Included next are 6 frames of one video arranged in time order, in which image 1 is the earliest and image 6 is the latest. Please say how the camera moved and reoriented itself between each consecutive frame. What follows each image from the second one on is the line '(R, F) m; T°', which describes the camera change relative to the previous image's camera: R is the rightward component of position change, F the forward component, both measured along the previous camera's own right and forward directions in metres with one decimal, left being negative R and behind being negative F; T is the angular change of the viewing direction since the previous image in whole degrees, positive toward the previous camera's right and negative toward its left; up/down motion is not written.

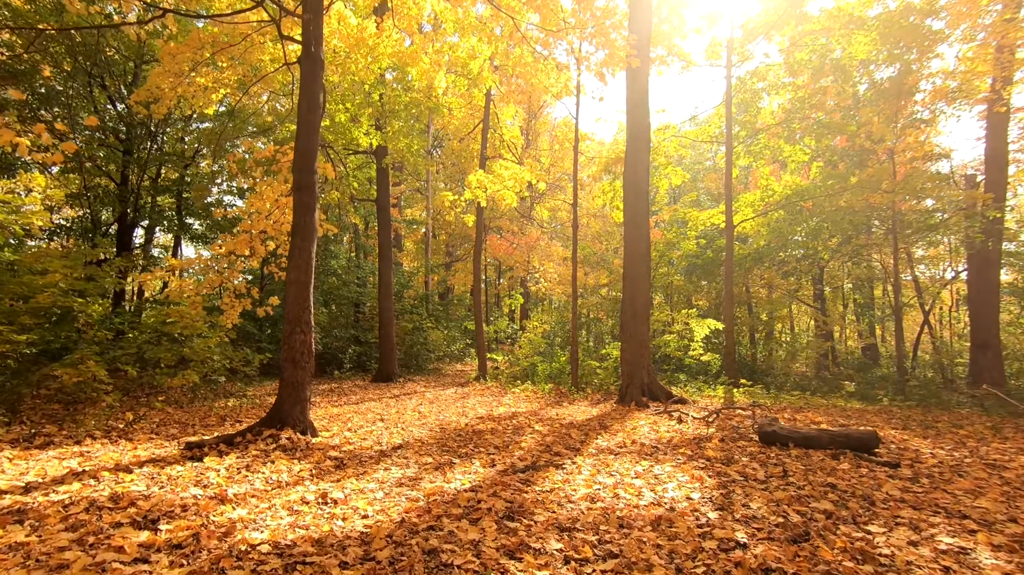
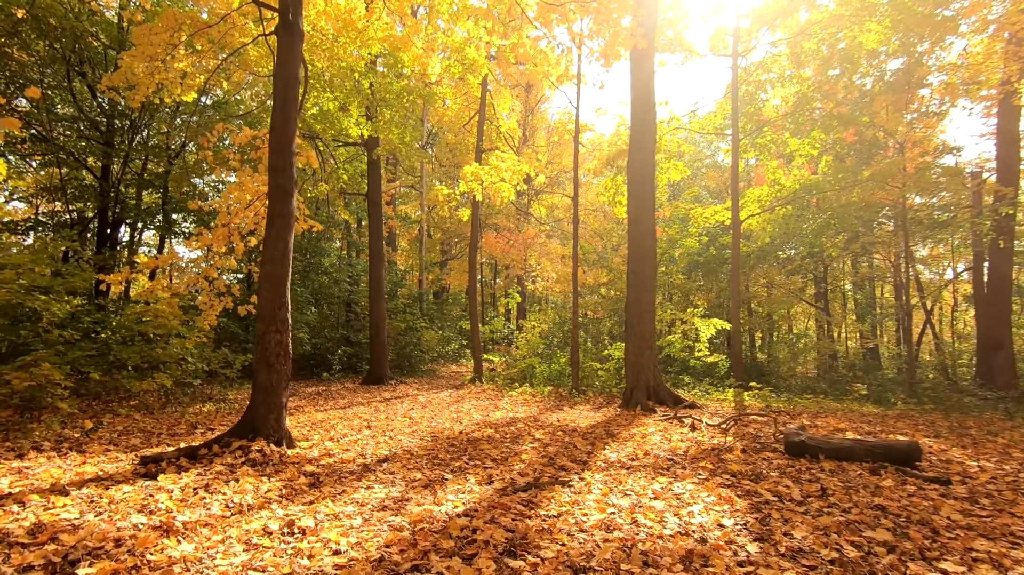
(0.0, +0.5) m; 0°
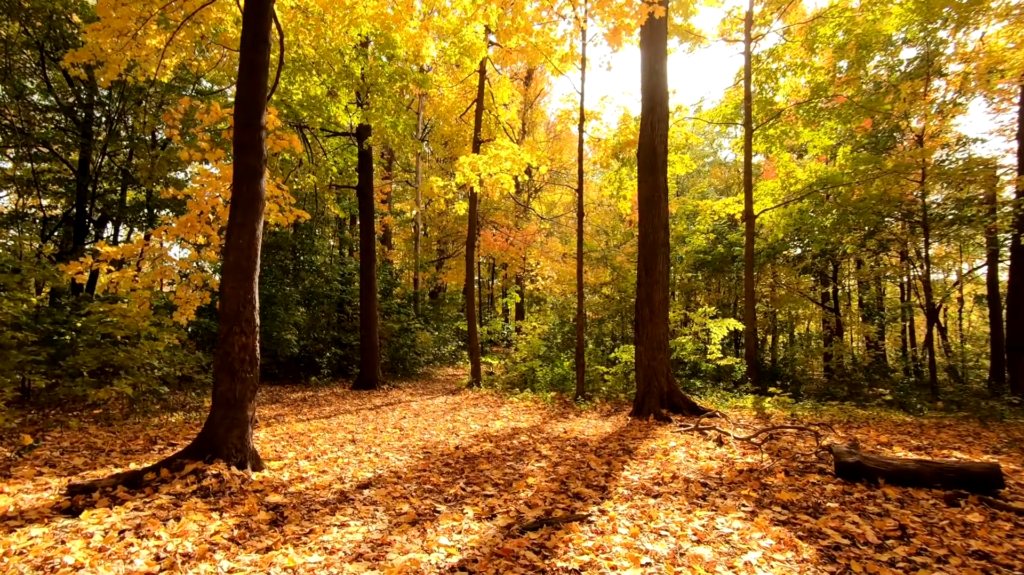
(-0.1, +0.7) m; 0°
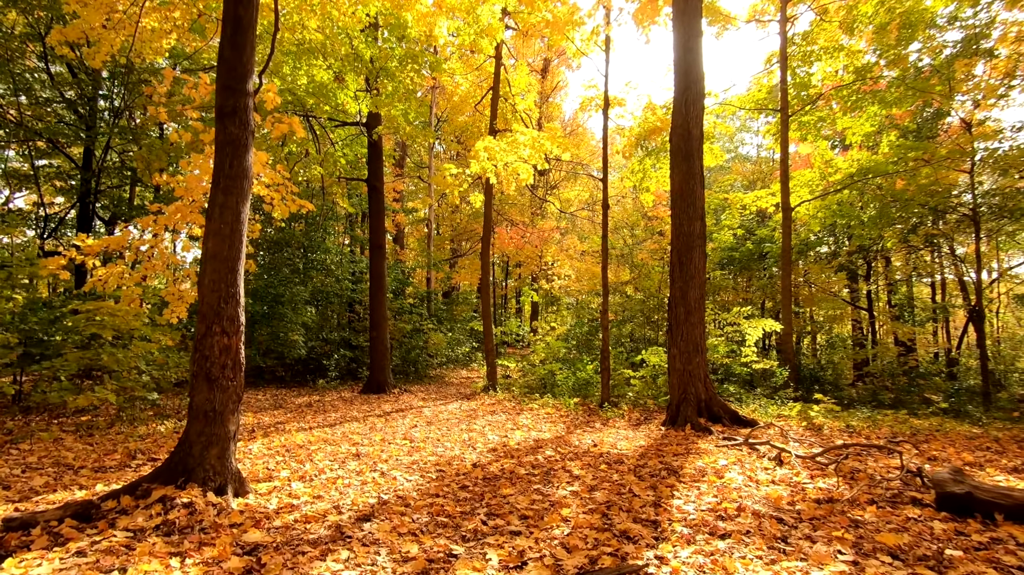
(-0.1, +0.7) m; -1°
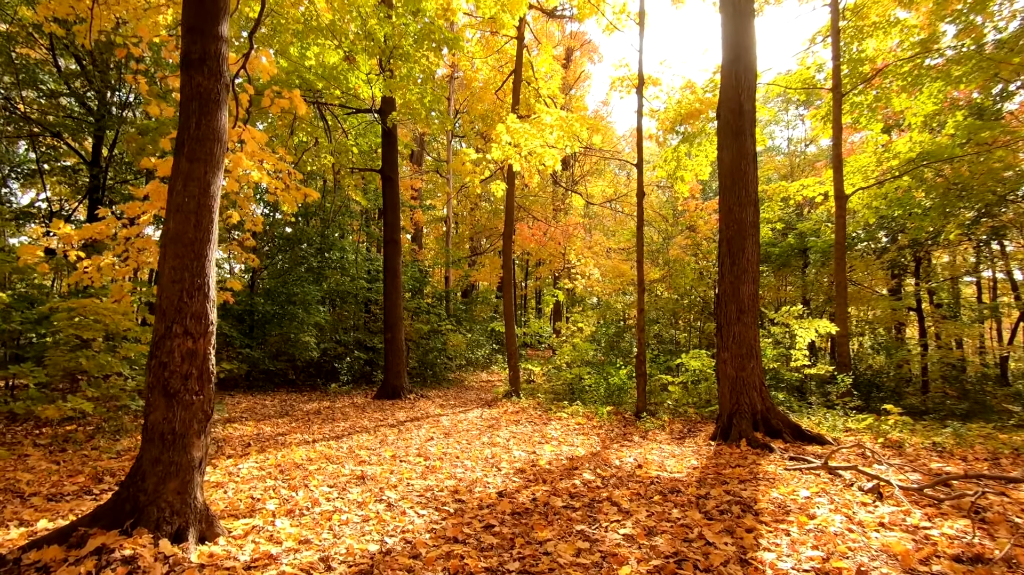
(-0.1, +0.8) m; -2°
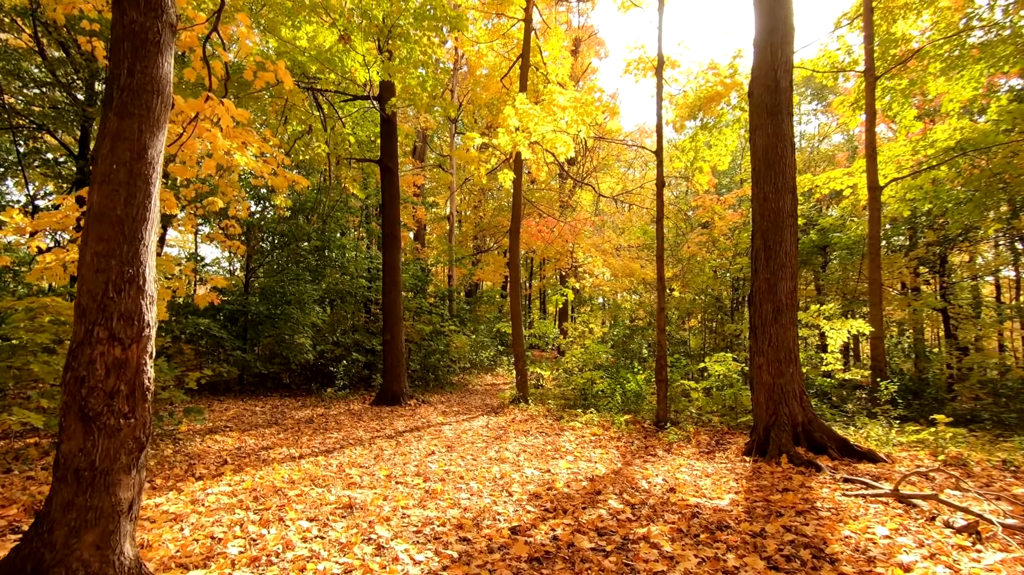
(-0.1, +0.6) m; 0°
